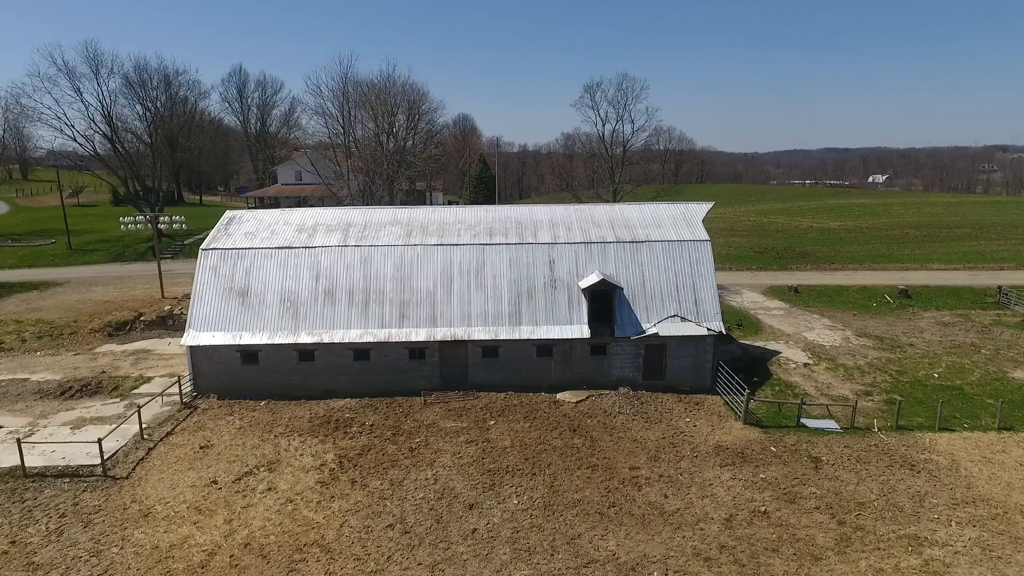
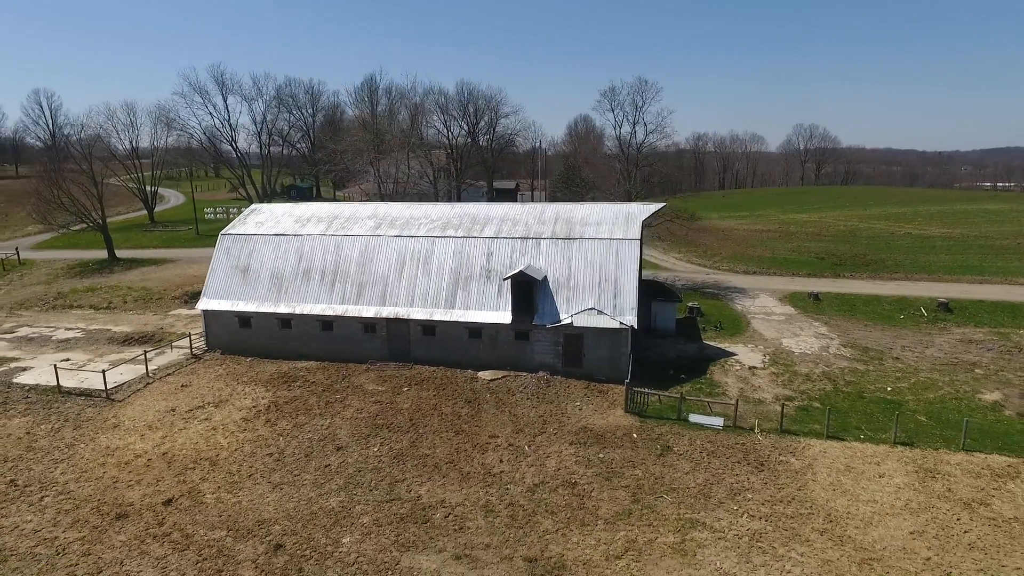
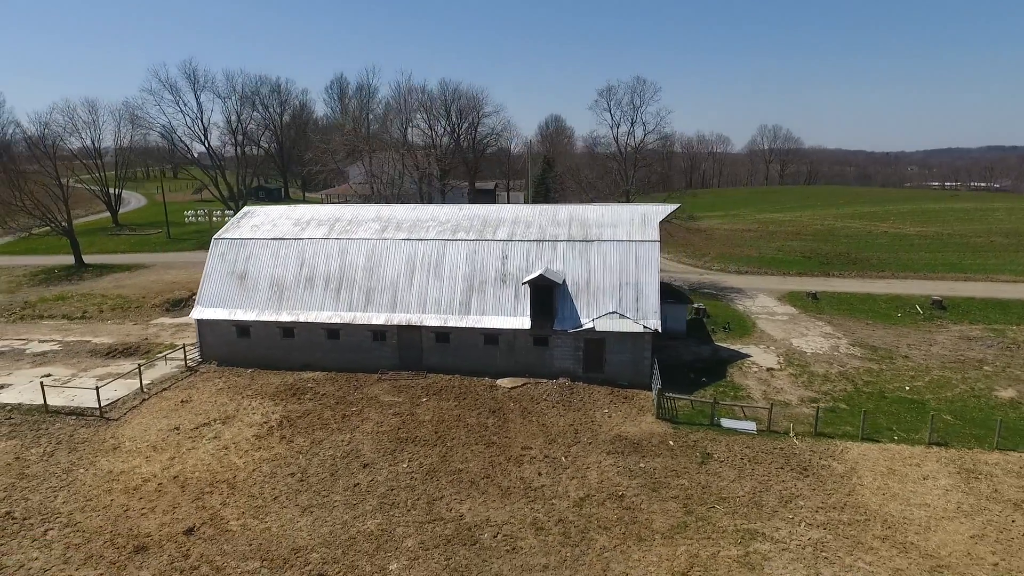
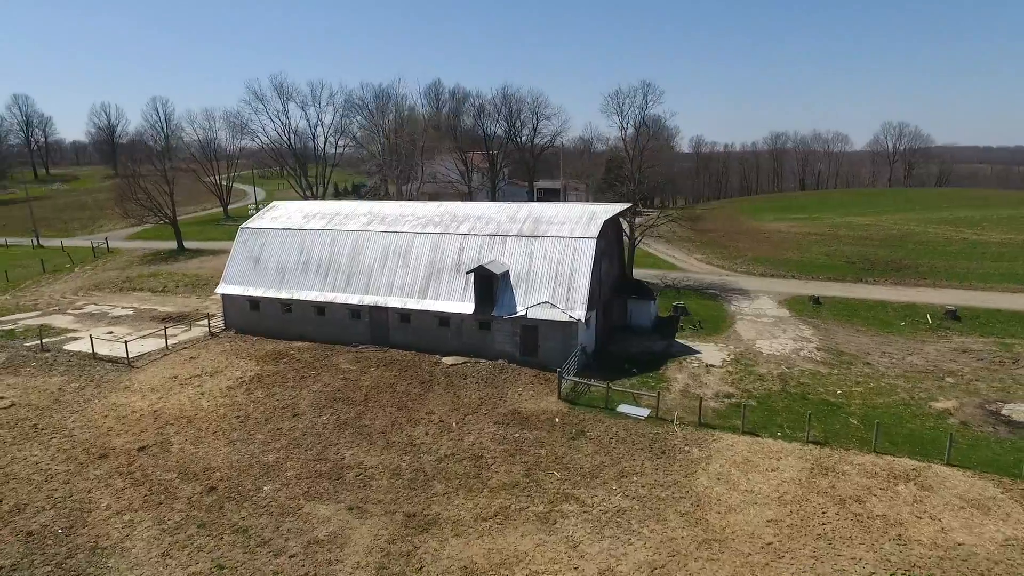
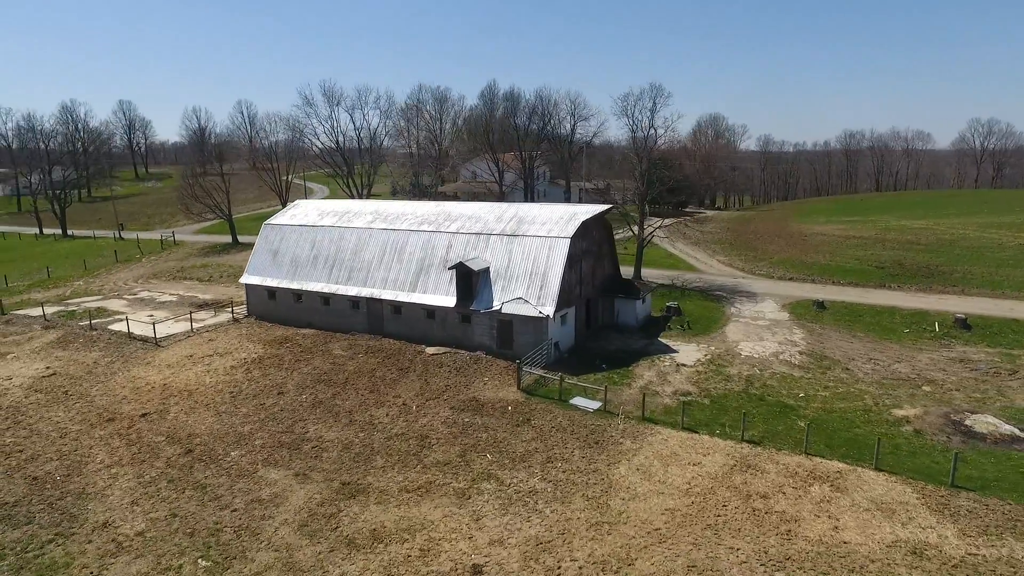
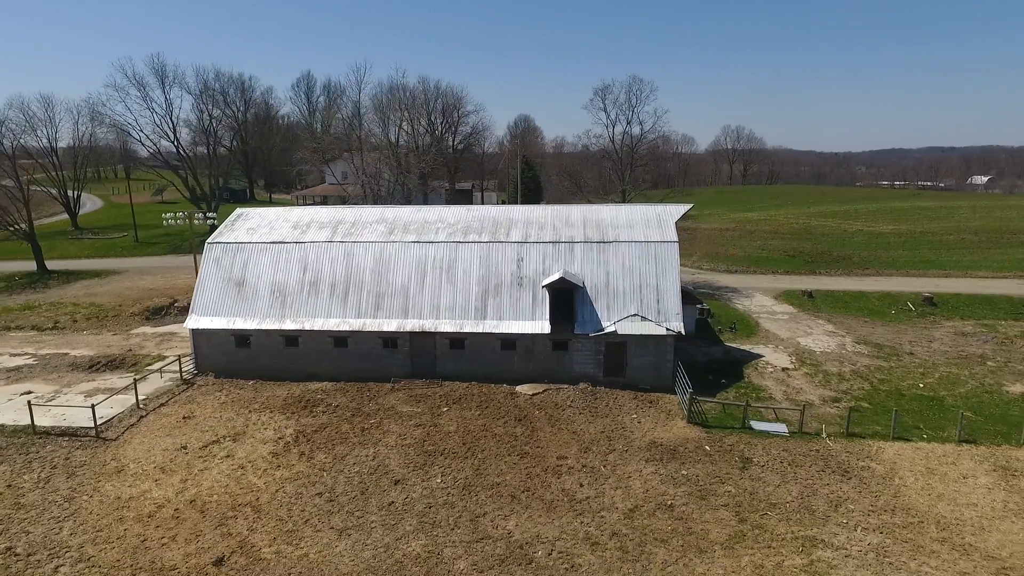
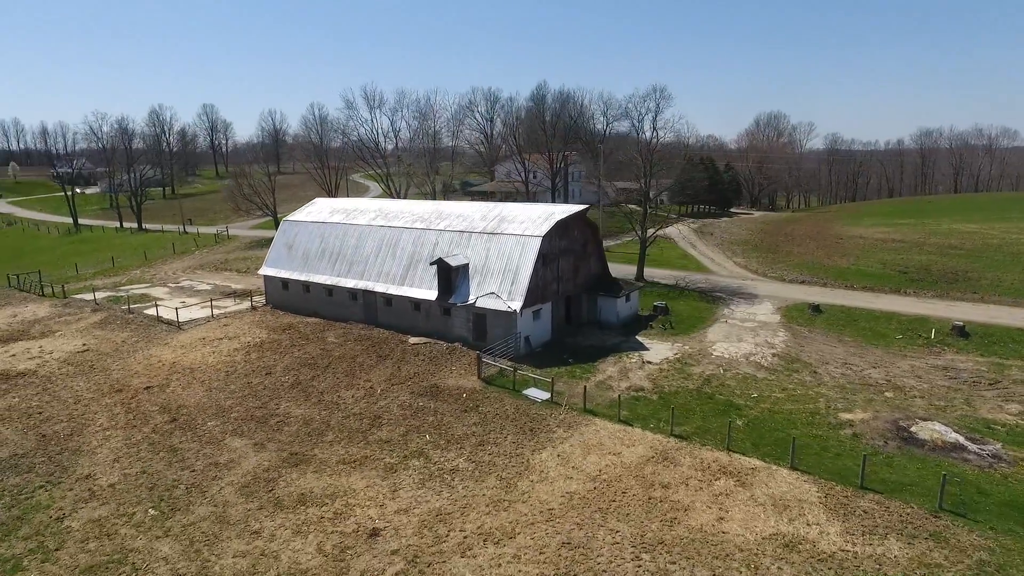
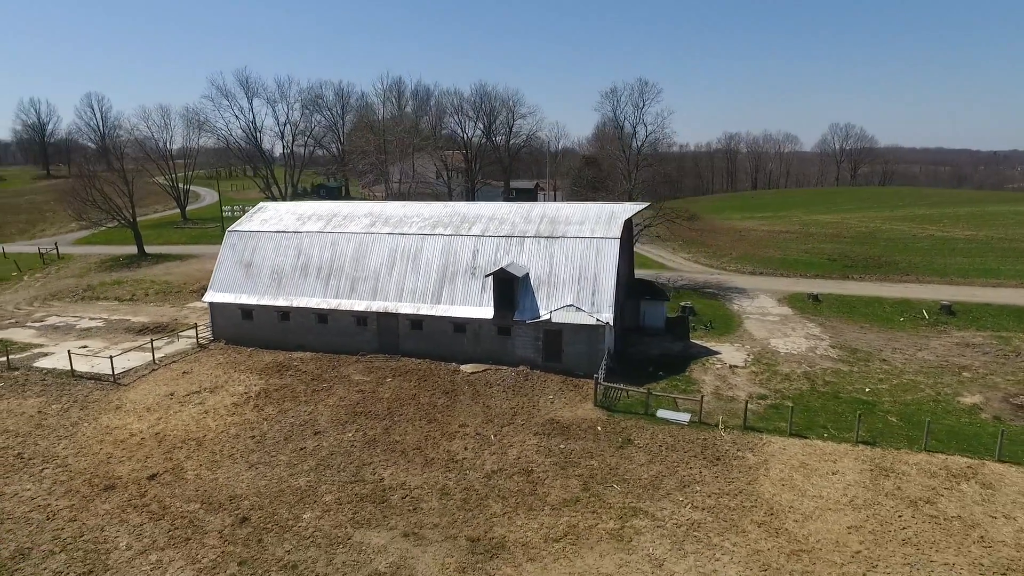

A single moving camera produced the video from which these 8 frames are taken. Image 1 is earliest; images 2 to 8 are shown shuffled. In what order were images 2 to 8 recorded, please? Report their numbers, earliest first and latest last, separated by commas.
6, 3, 2, 8, 4, 5, 7
